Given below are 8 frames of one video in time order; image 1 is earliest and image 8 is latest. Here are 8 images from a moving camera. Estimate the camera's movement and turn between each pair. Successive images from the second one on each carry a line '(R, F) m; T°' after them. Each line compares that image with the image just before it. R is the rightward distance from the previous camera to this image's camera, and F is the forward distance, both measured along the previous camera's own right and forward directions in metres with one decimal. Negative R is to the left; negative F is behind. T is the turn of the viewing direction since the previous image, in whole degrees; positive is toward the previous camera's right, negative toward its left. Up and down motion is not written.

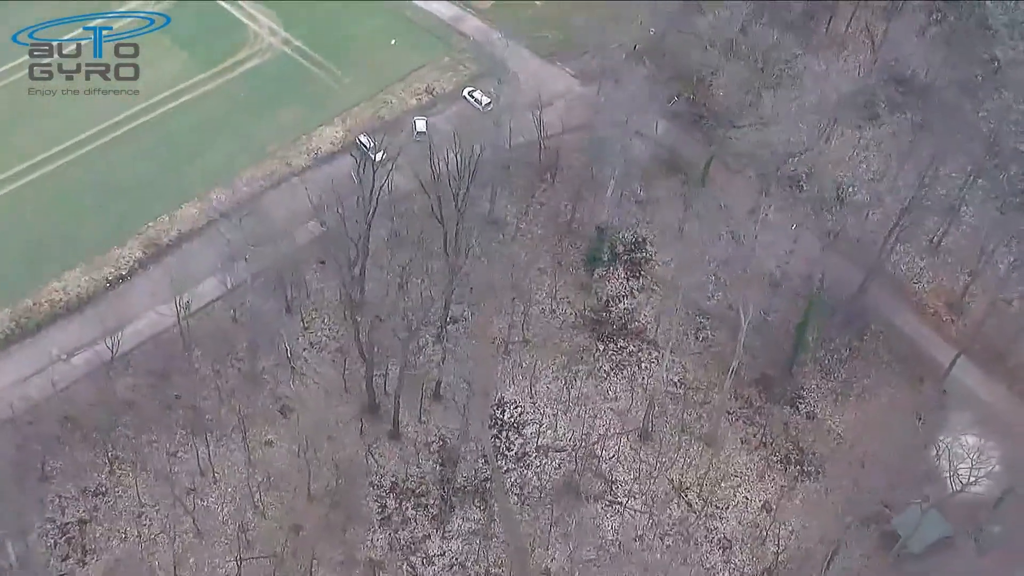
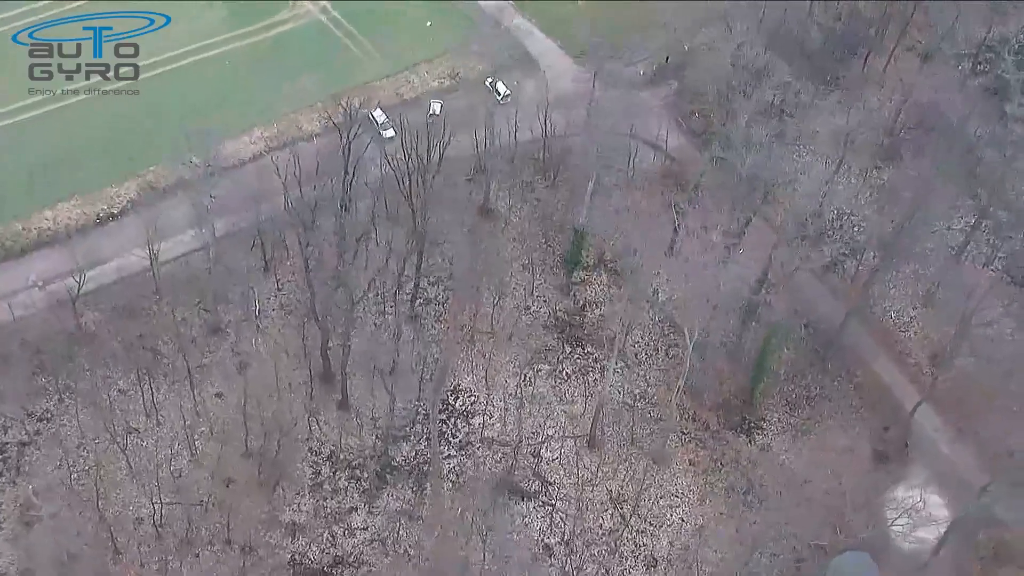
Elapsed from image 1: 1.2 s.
(+3.9, 0.0) m; -4°
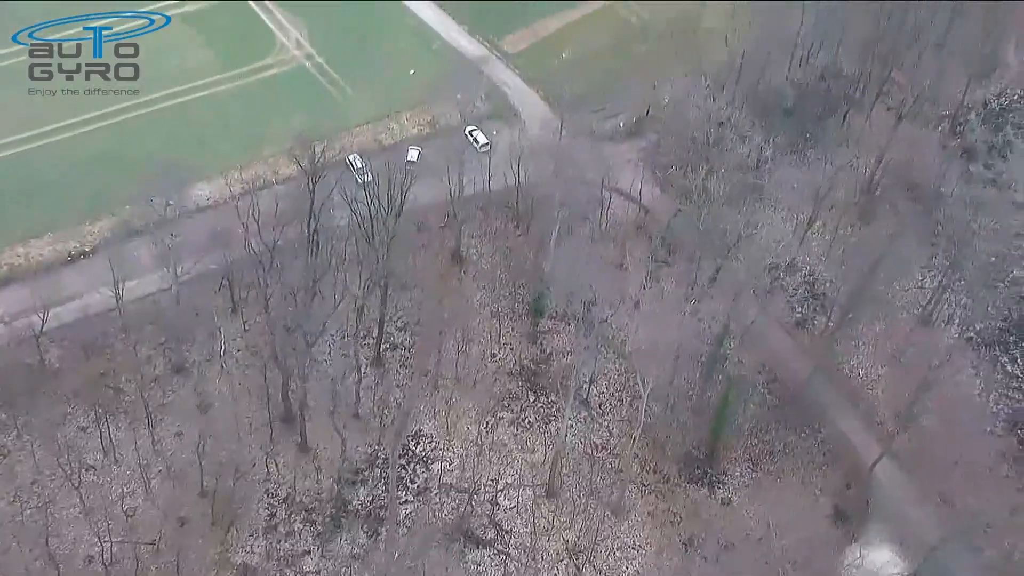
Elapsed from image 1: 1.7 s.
(+1.6, -0.1) m; -1°
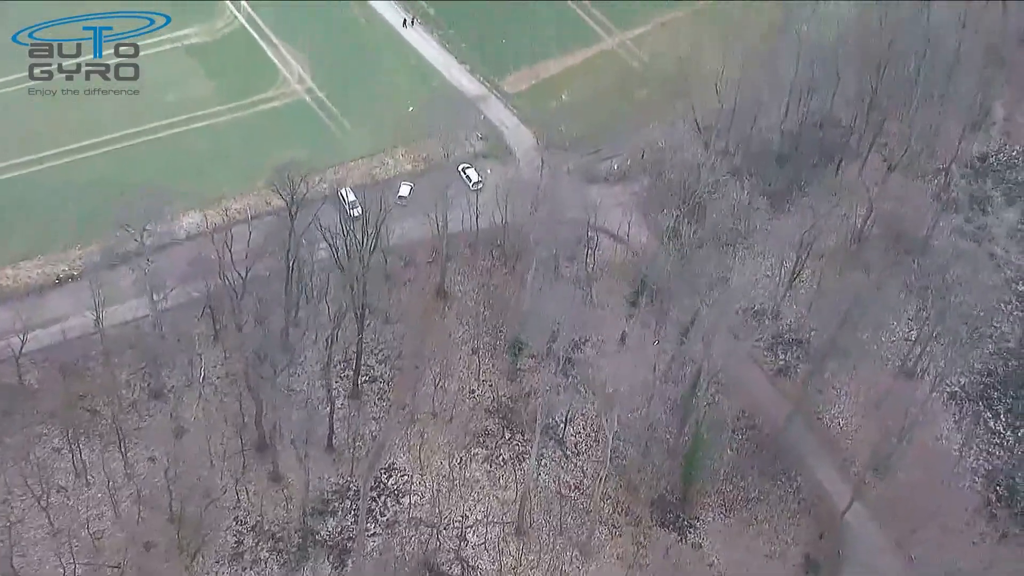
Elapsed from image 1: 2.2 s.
(+1.6, -0.1) m; -2°
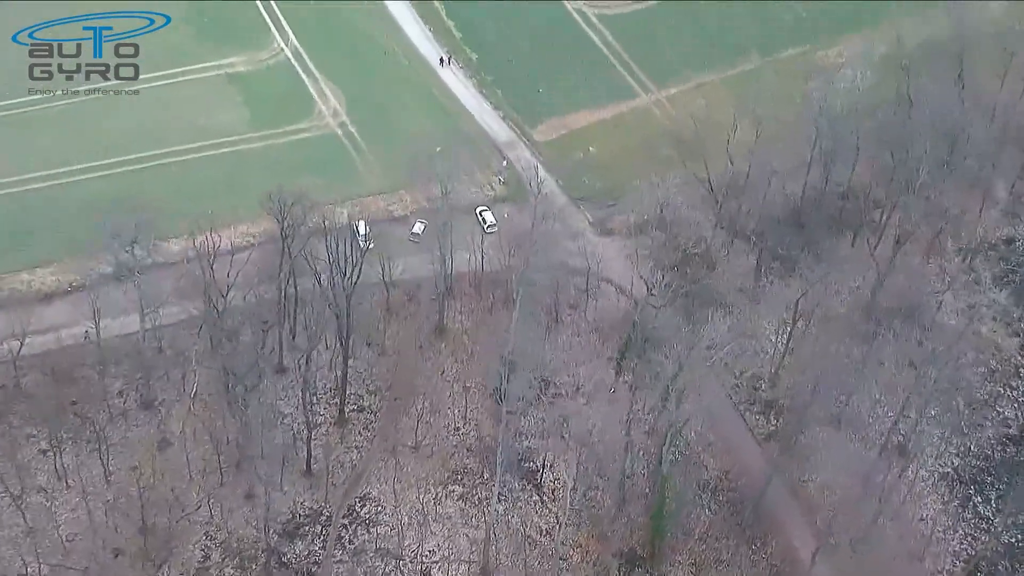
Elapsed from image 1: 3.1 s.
(+3.1, -0.3) m; -4°
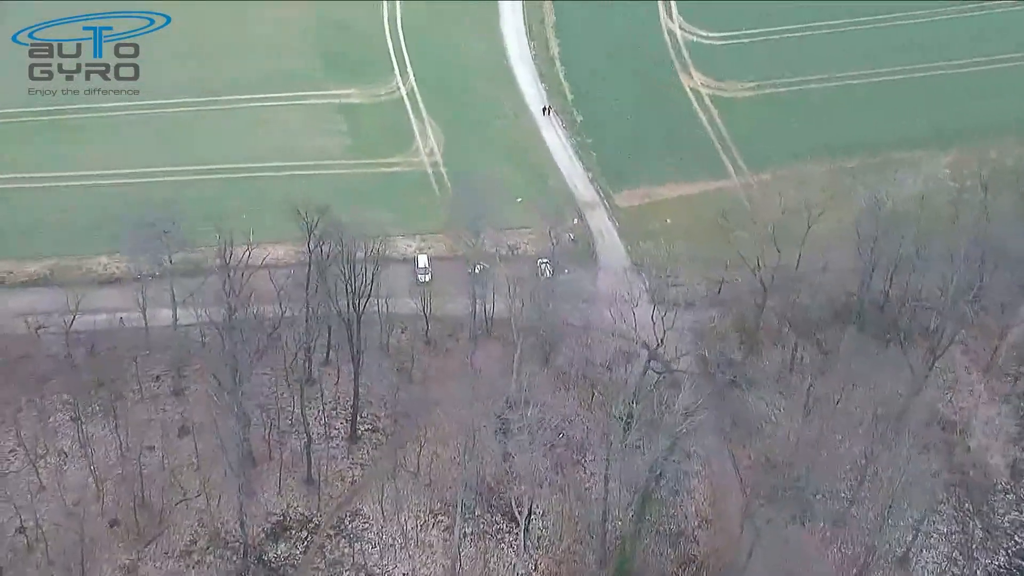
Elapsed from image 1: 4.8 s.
(+5.7, -0.8) m; -9°
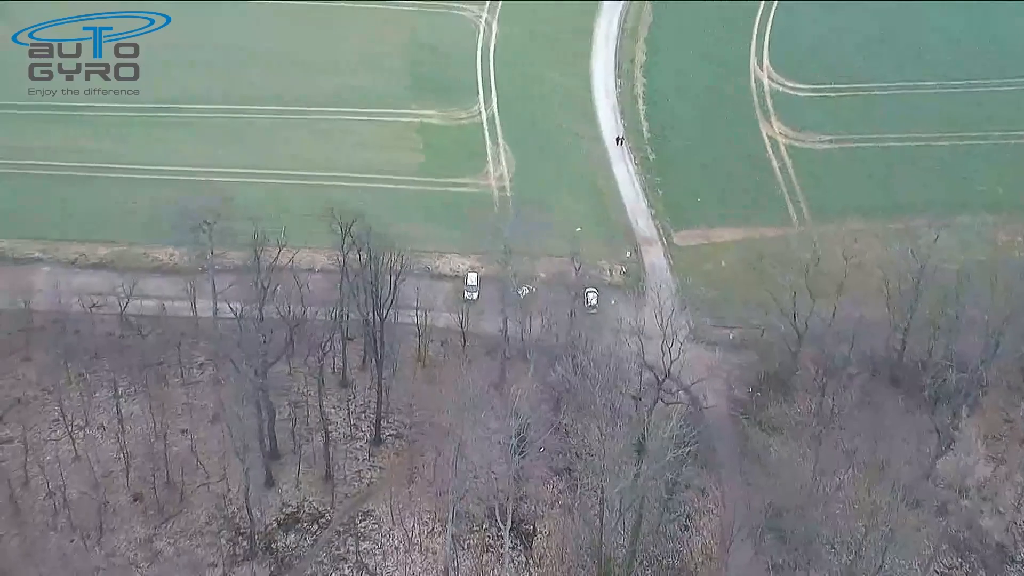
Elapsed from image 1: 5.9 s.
(+3.5, -0.9) m; -6°
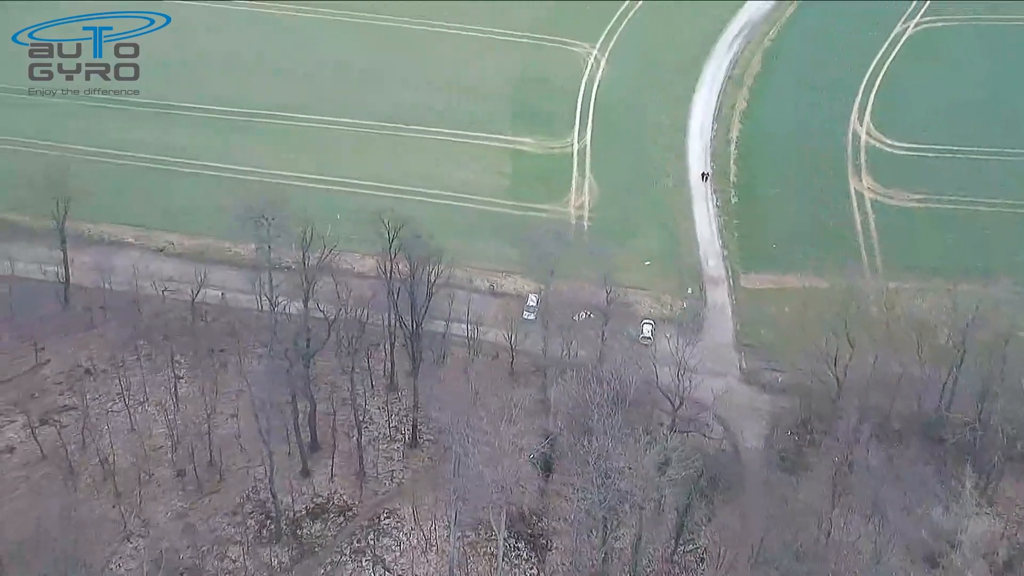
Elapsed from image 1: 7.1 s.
(+4.0, -1.2) m; -7°
